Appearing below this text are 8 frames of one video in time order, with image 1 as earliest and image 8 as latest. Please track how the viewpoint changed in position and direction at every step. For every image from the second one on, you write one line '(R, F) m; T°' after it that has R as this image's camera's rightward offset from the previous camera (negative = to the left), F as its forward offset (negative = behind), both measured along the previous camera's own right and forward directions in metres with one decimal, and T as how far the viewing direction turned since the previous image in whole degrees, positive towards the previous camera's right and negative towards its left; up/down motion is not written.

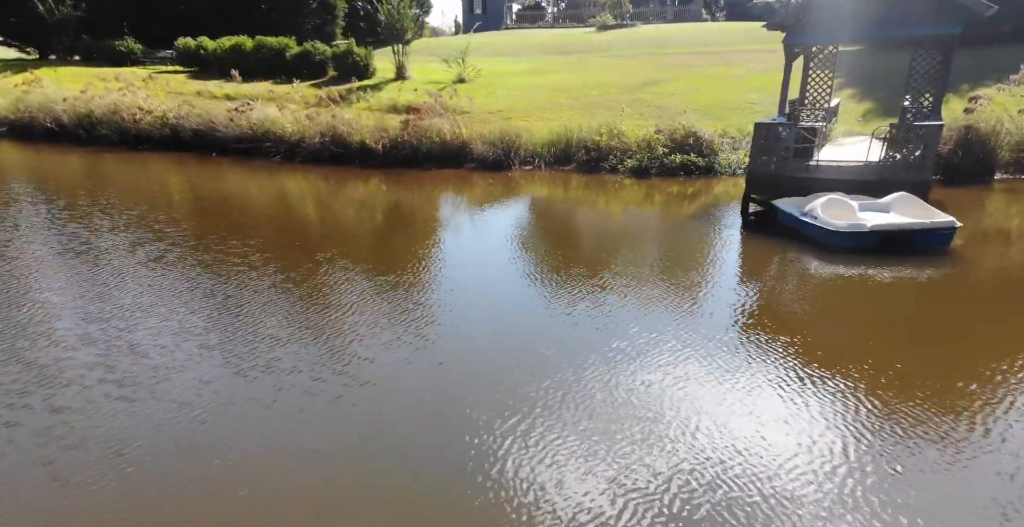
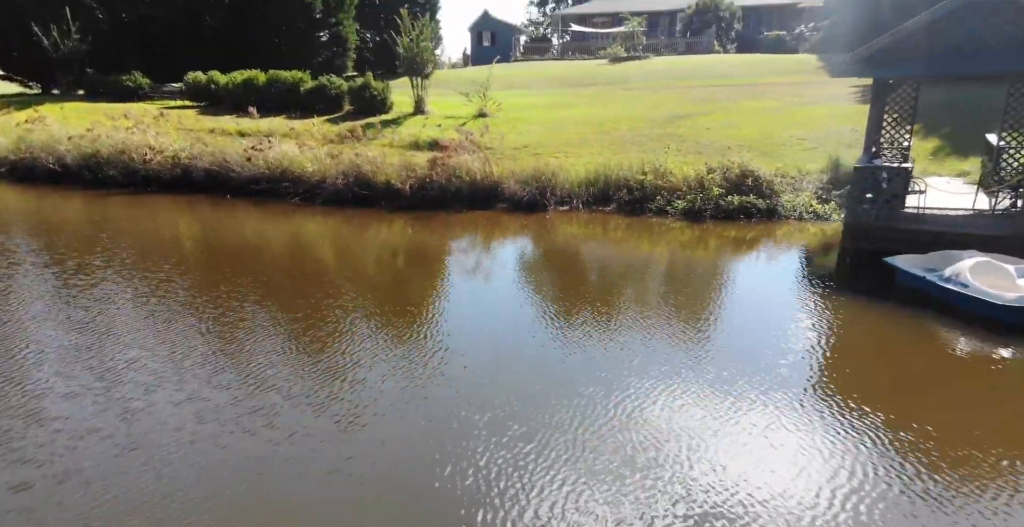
(-0.8, +0.9) m; 0°
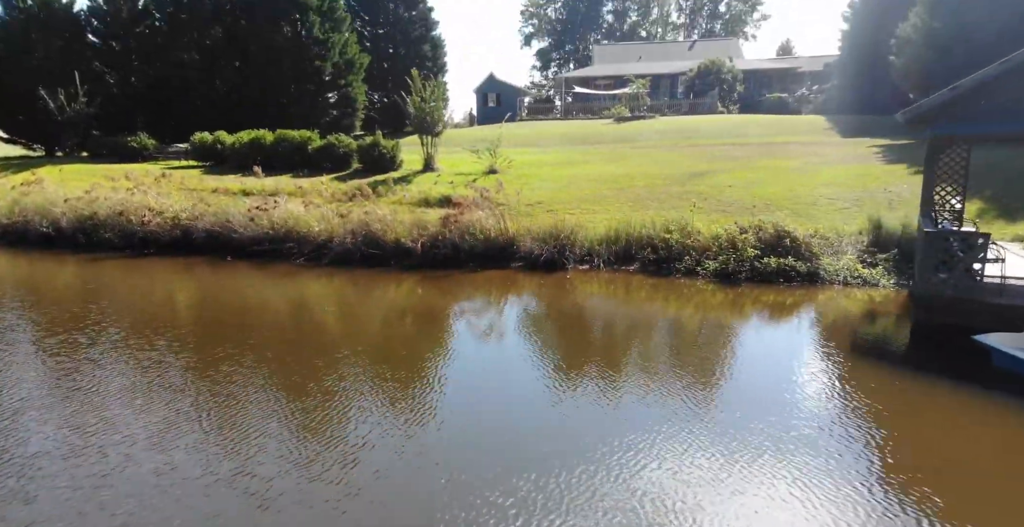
(-0.4, +0.7) m; 0°
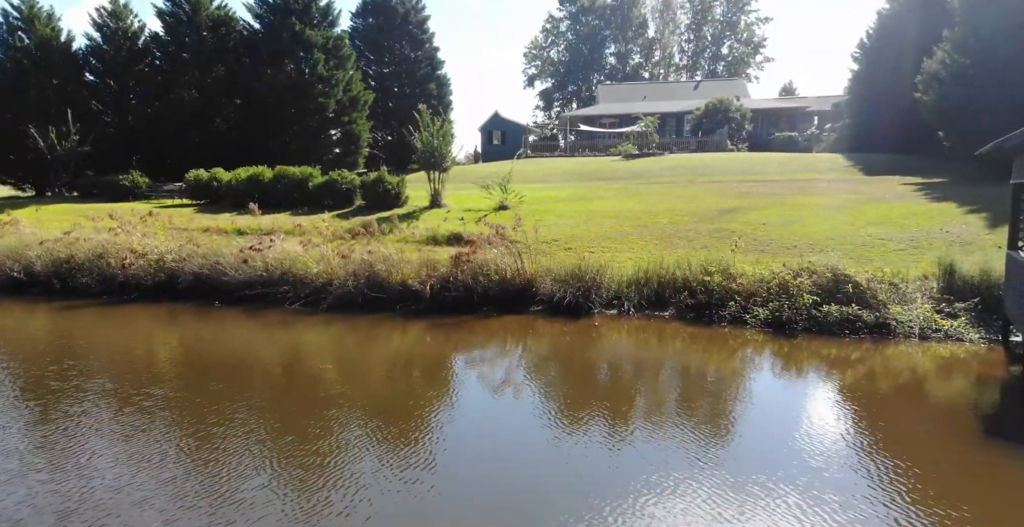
(-0.3, +1.1) m; 0°
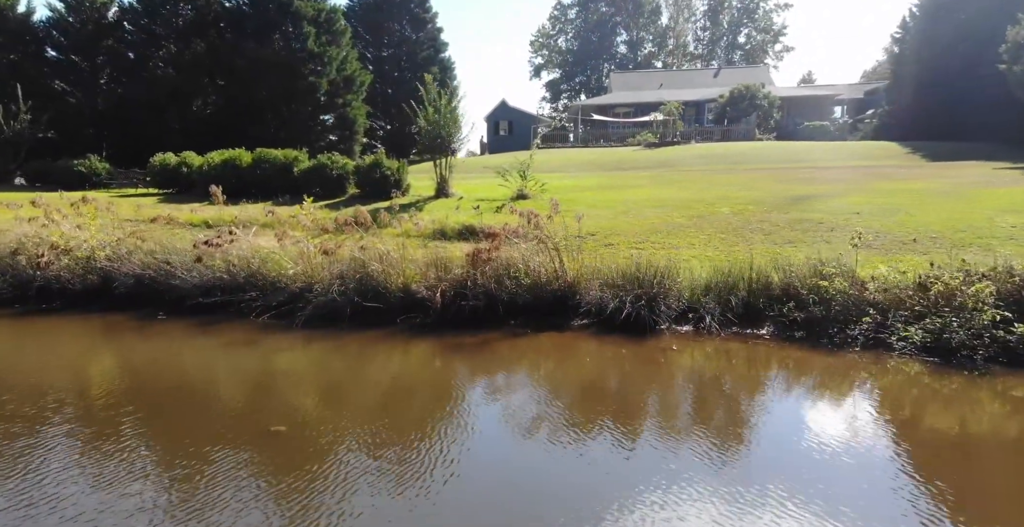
(-0.5, +2.6) m; 0°
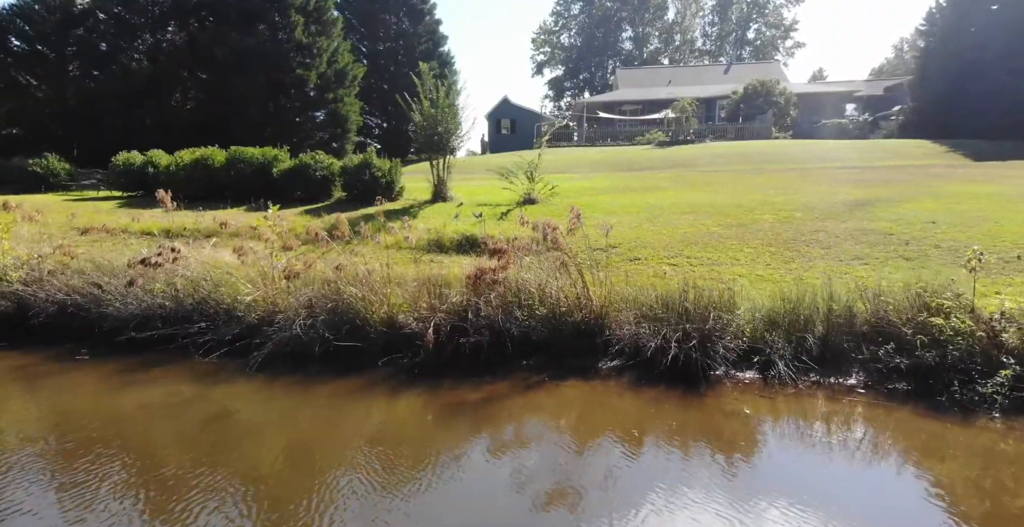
(-0.1, +1.7) m; 0°
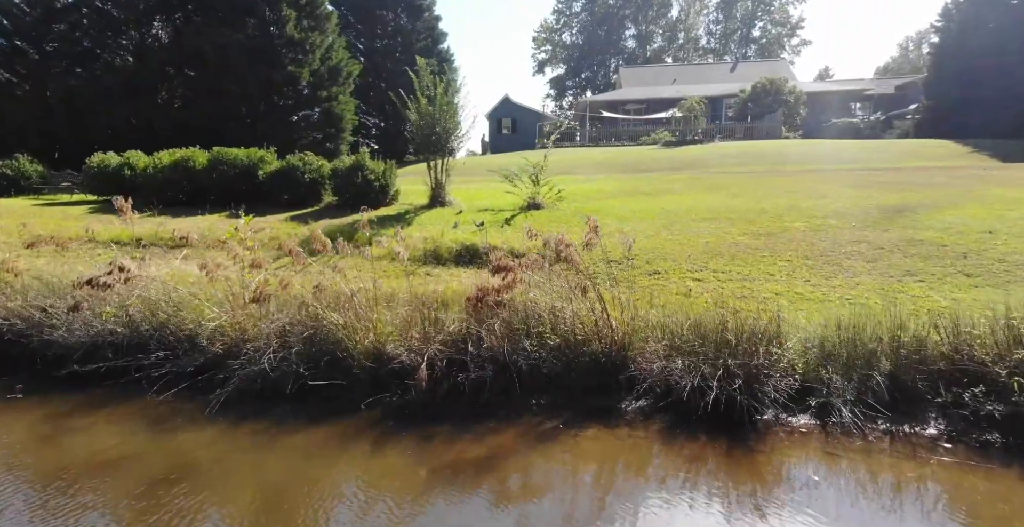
(-0.1, +1.0) m; 0°
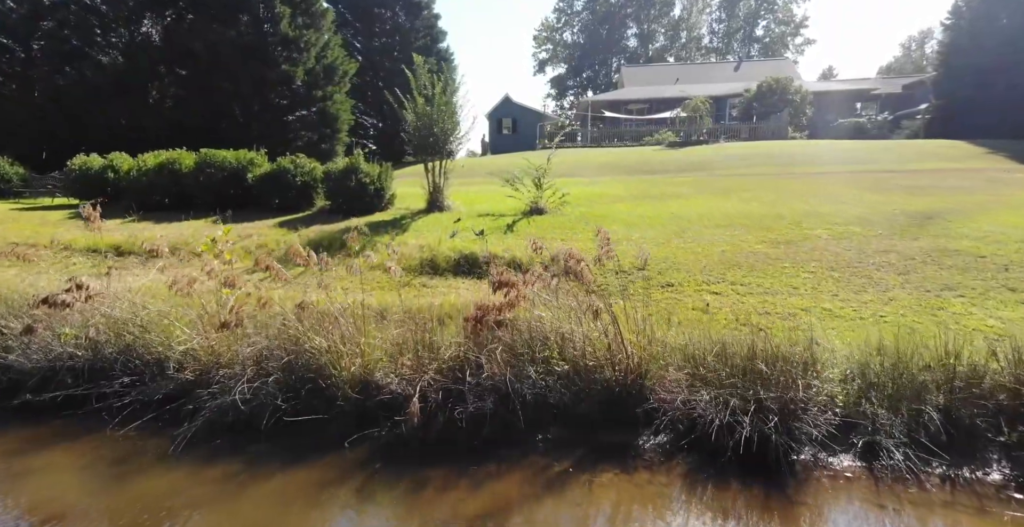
(0.0, +0.6) m; 0°
